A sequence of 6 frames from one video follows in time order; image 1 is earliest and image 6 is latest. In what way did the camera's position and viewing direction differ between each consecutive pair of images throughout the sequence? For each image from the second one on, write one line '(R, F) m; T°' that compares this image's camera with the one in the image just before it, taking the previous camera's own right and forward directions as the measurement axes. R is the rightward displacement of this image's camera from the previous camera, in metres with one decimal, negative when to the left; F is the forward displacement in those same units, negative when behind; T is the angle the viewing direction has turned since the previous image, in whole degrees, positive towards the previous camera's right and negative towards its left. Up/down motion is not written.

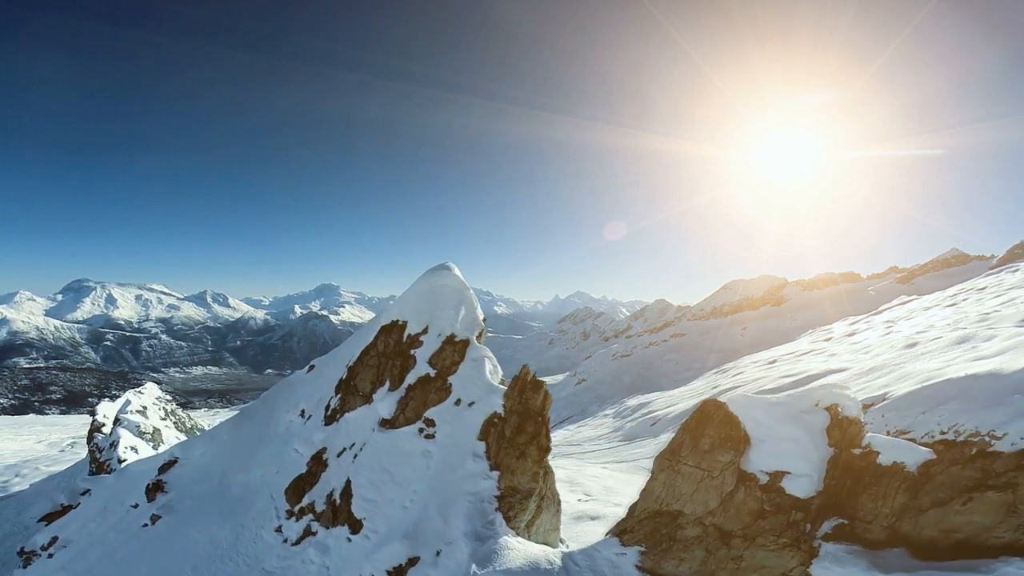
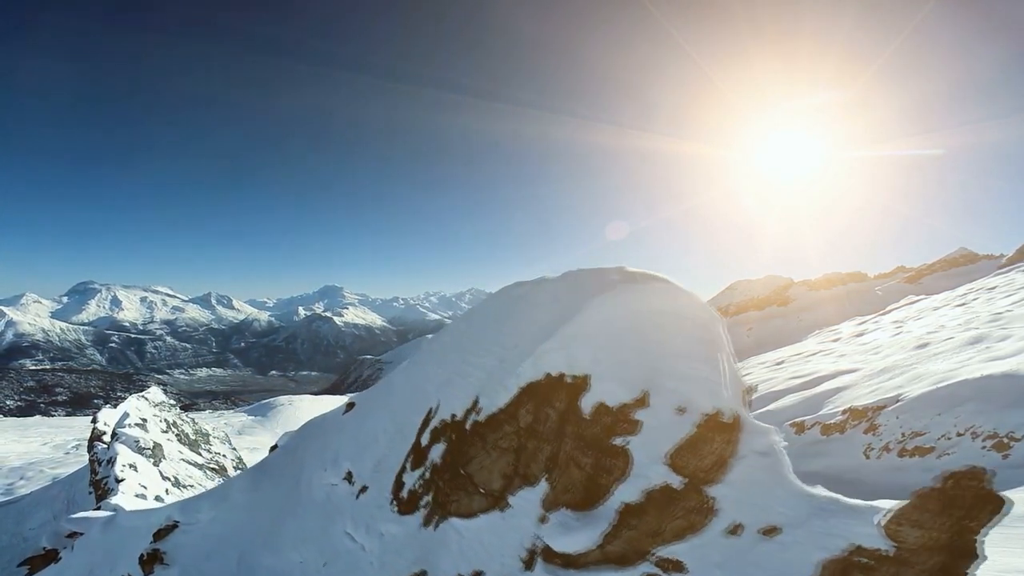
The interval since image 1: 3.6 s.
(-1.4, +1.9) m; 0°
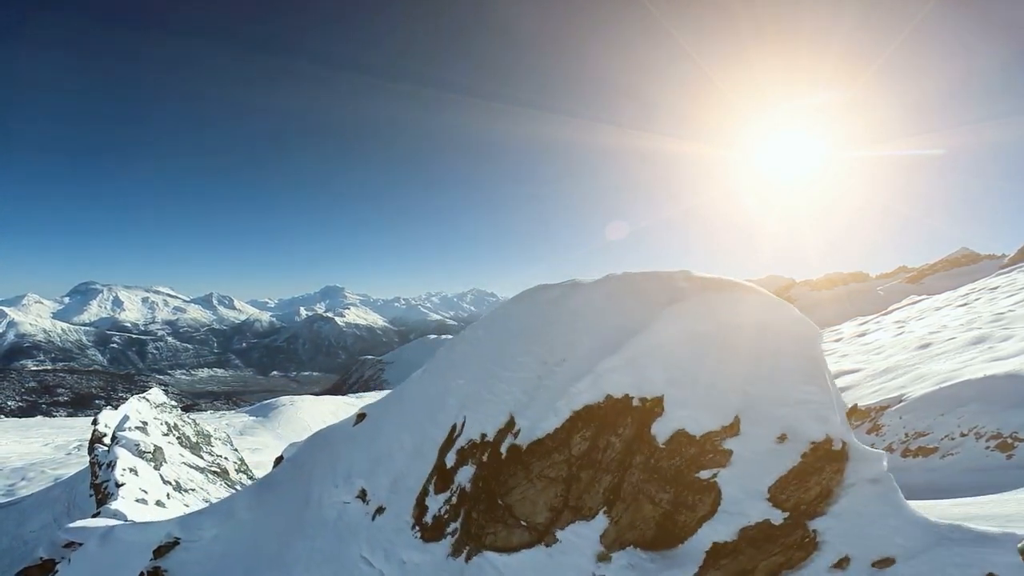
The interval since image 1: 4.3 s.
(-0.2, +0.3) m; 0°
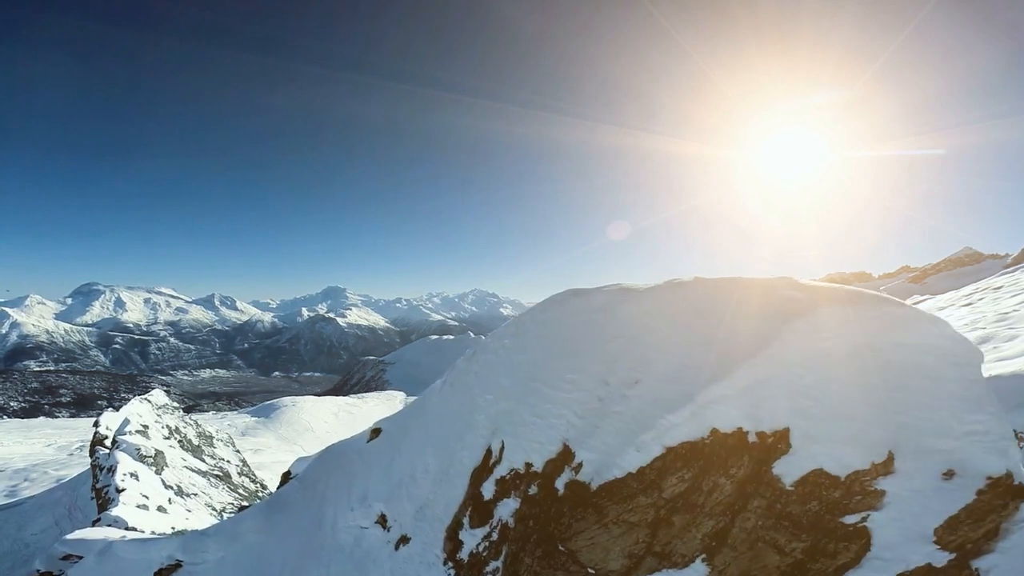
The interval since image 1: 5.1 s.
(-0.3, +0.4) m; 0°
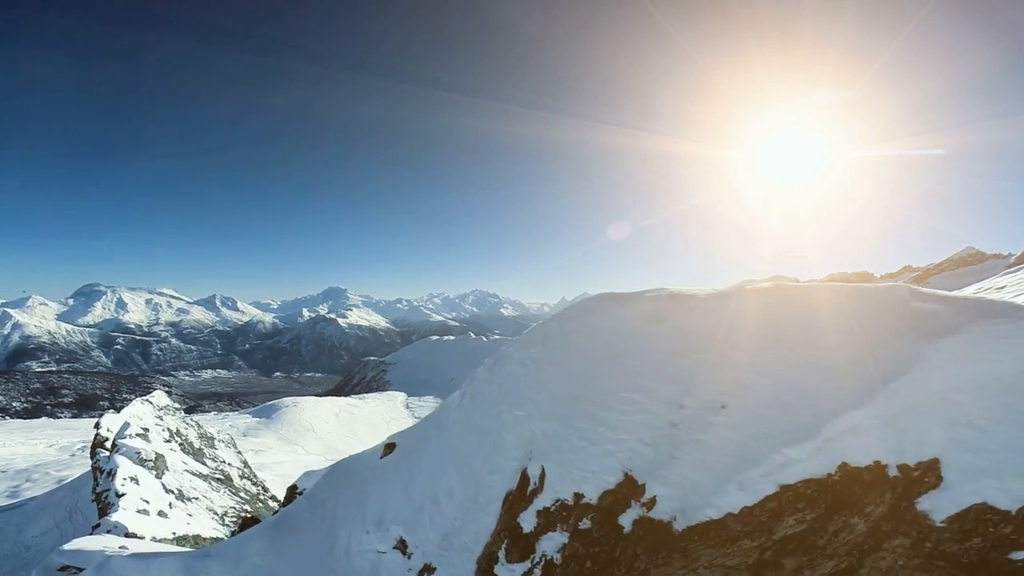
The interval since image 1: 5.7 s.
(-0.2, +0.3) m; 0°
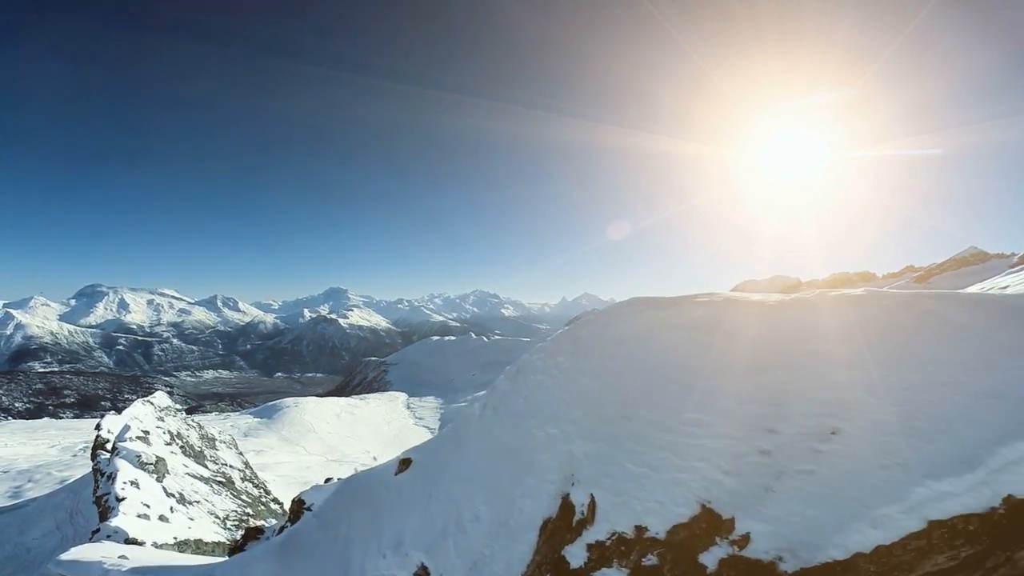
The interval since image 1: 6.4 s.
(-0.2, +0.3) m; 0°
